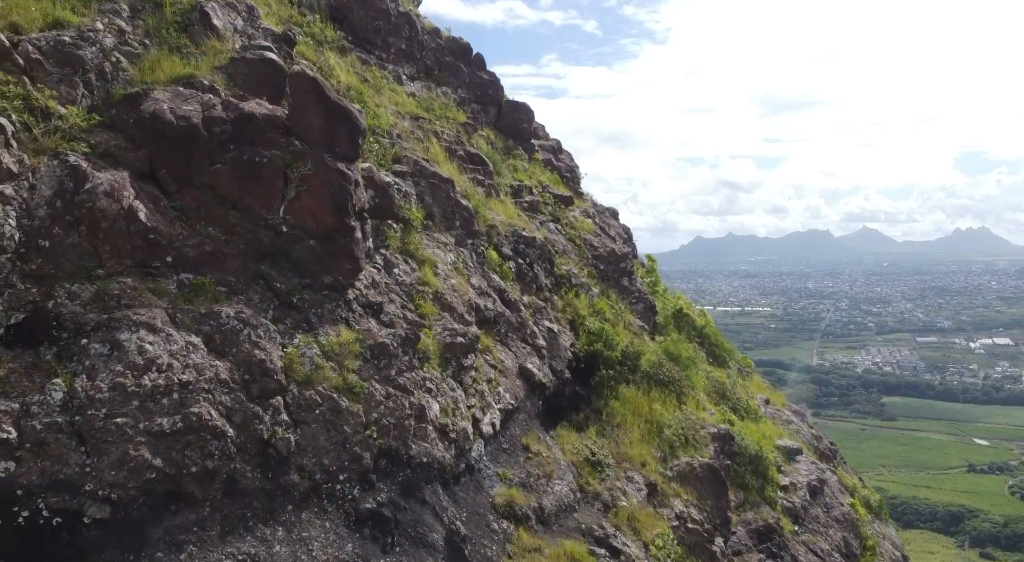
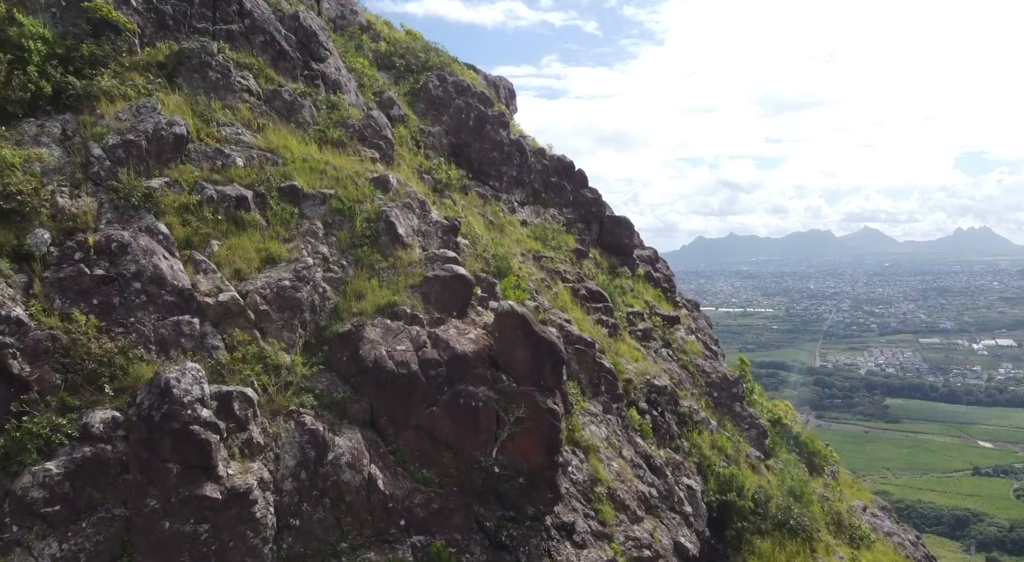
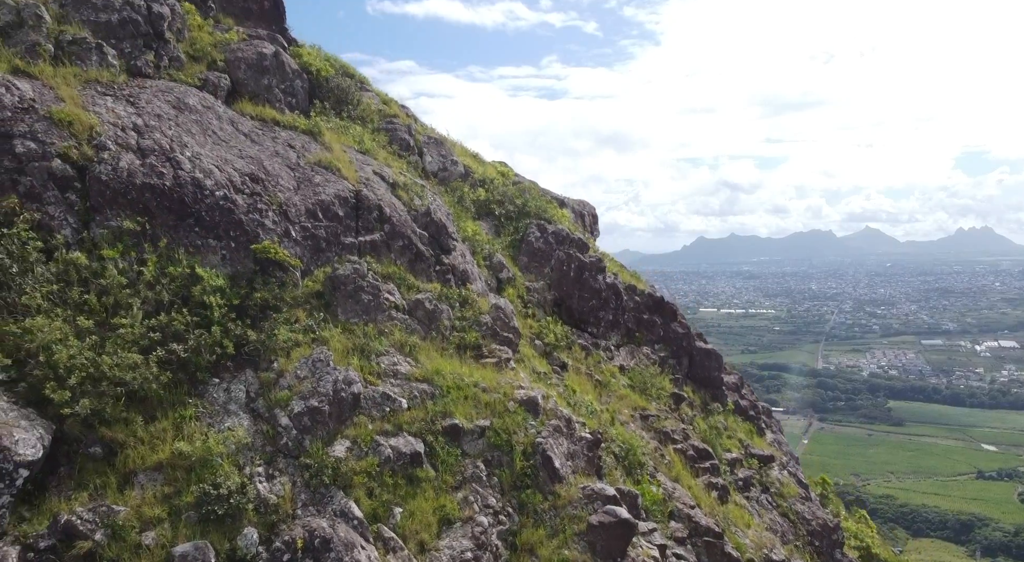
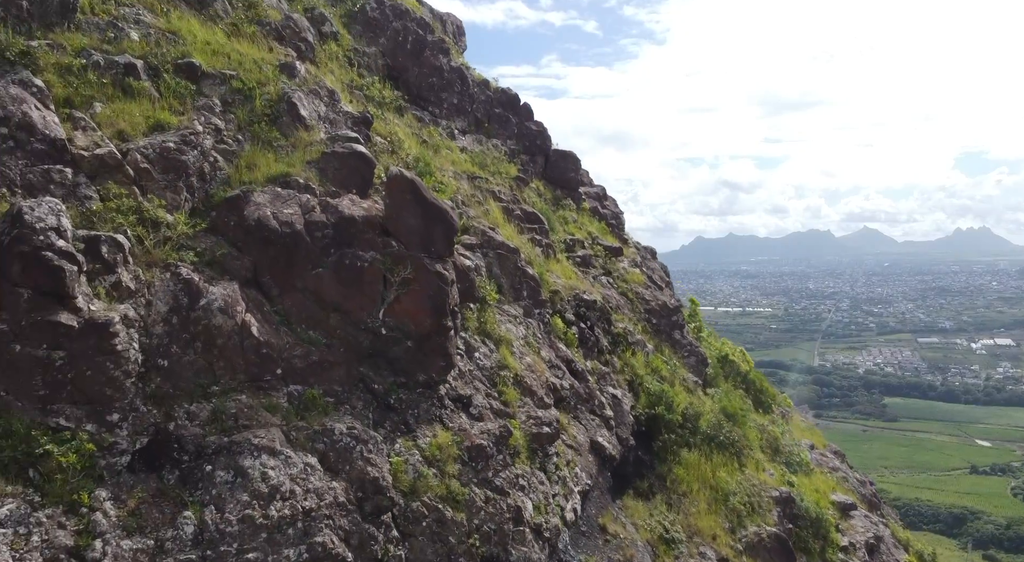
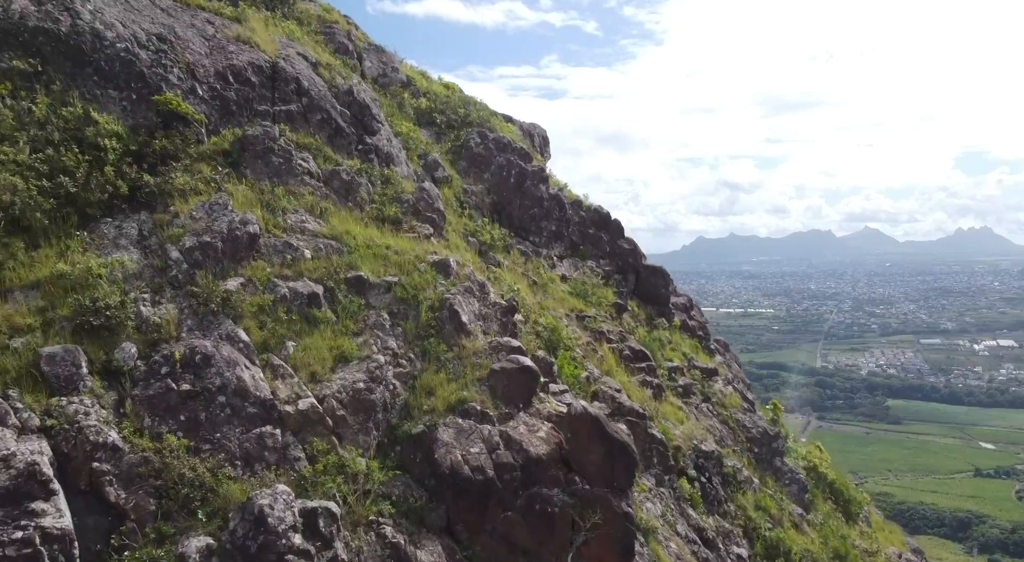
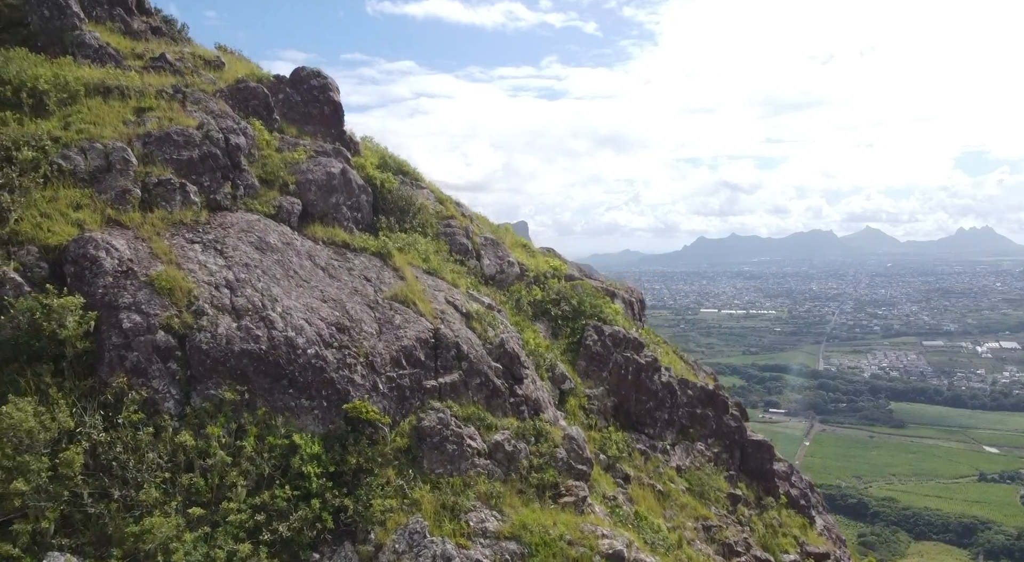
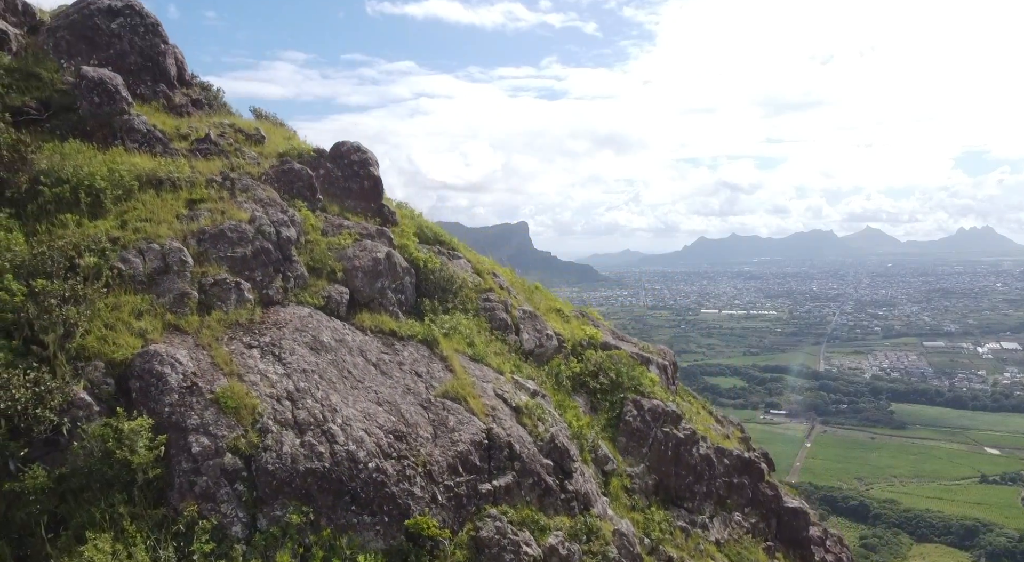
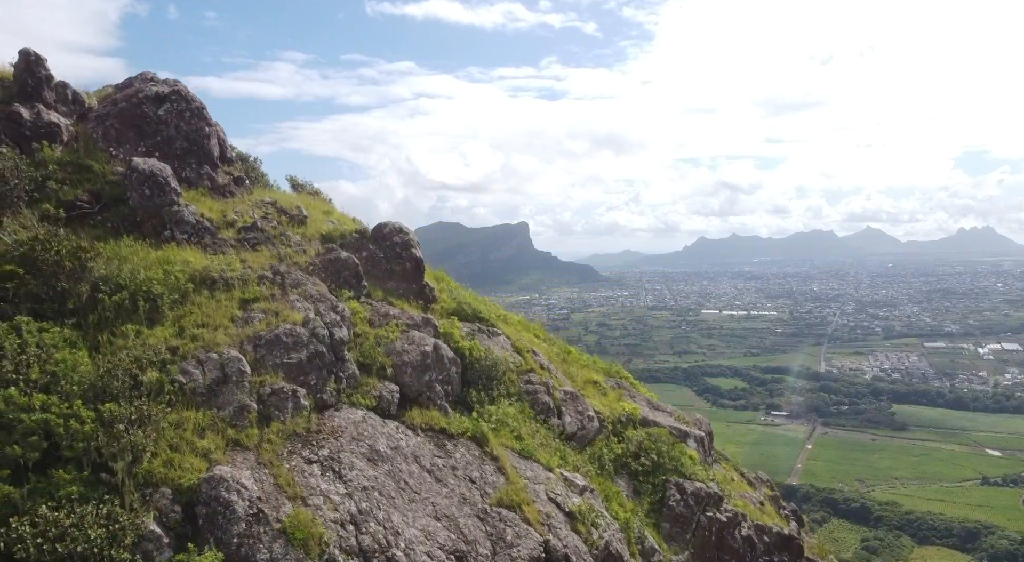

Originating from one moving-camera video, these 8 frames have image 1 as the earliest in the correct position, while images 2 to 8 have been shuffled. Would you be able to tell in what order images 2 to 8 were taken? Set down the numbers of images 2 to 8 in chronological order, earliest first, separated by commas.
4, 2, 5, 3, 6, 7, 8
